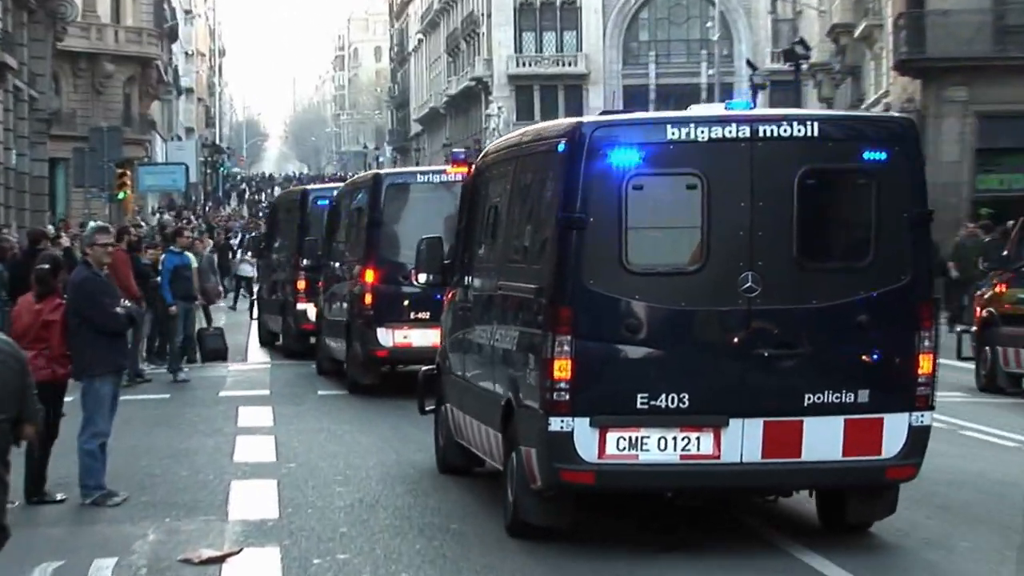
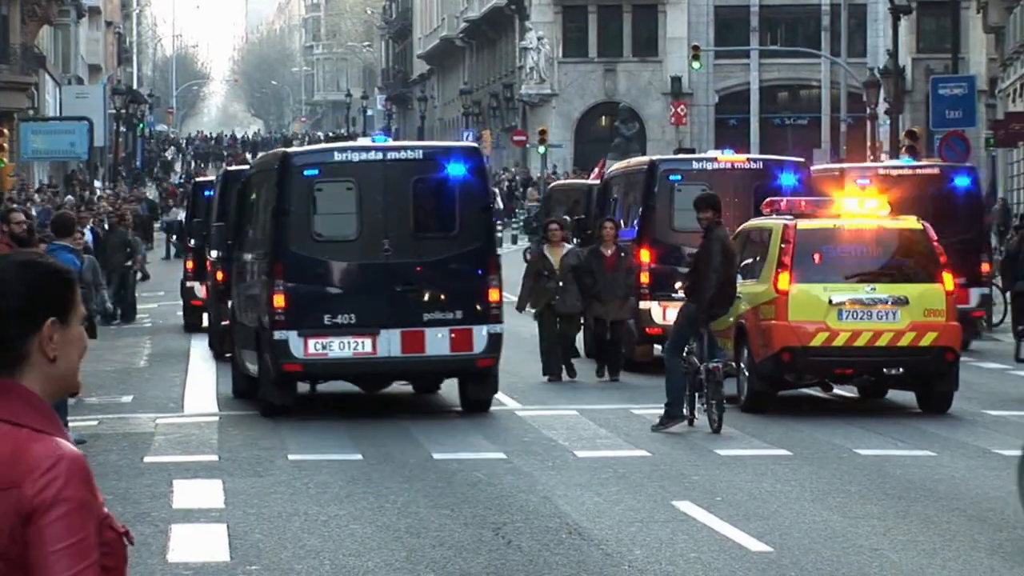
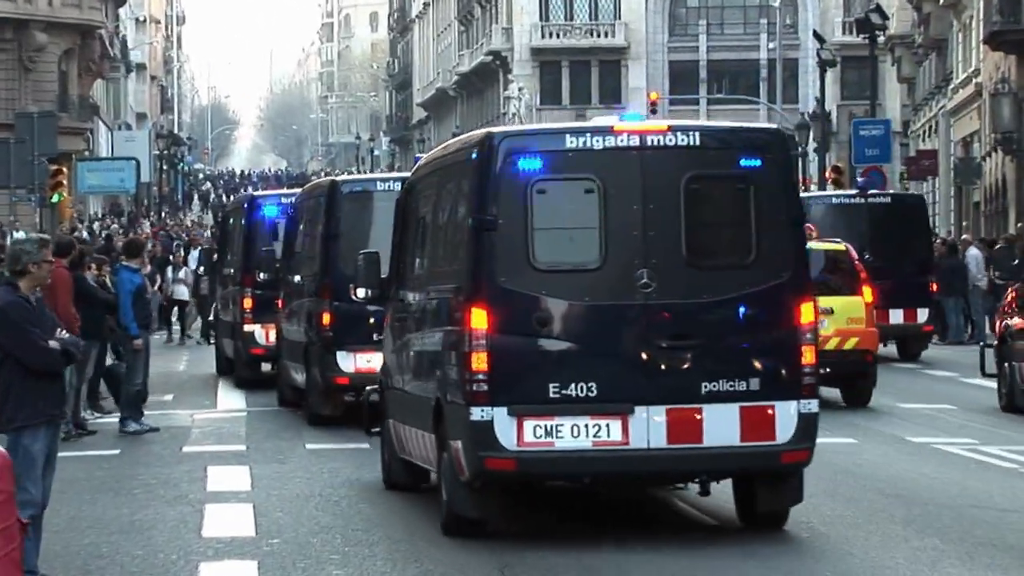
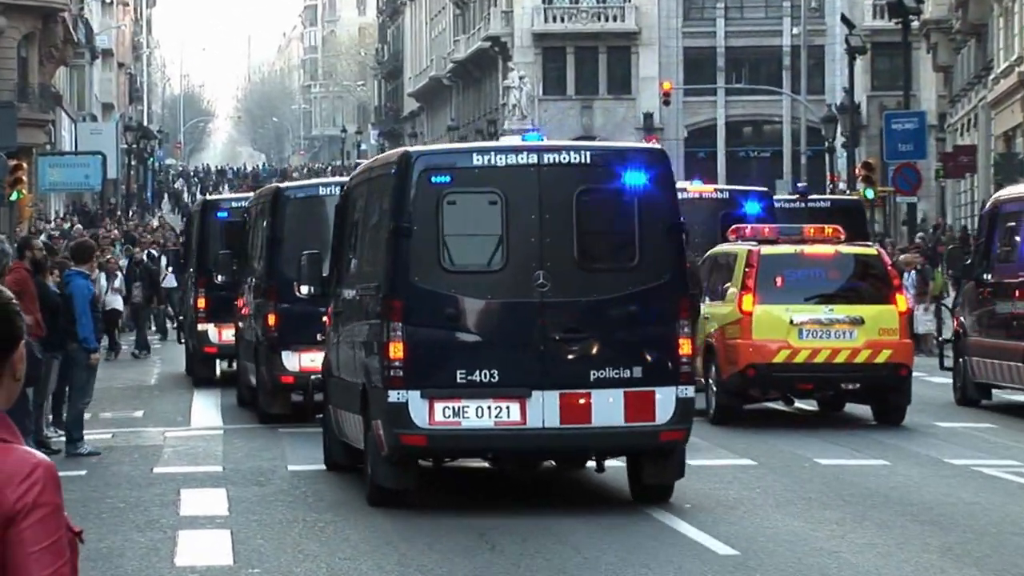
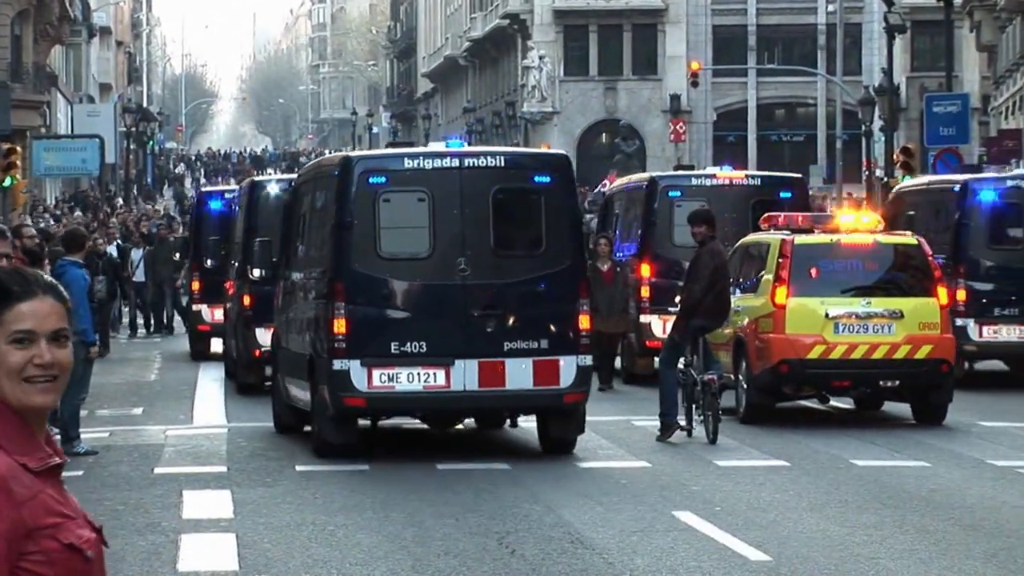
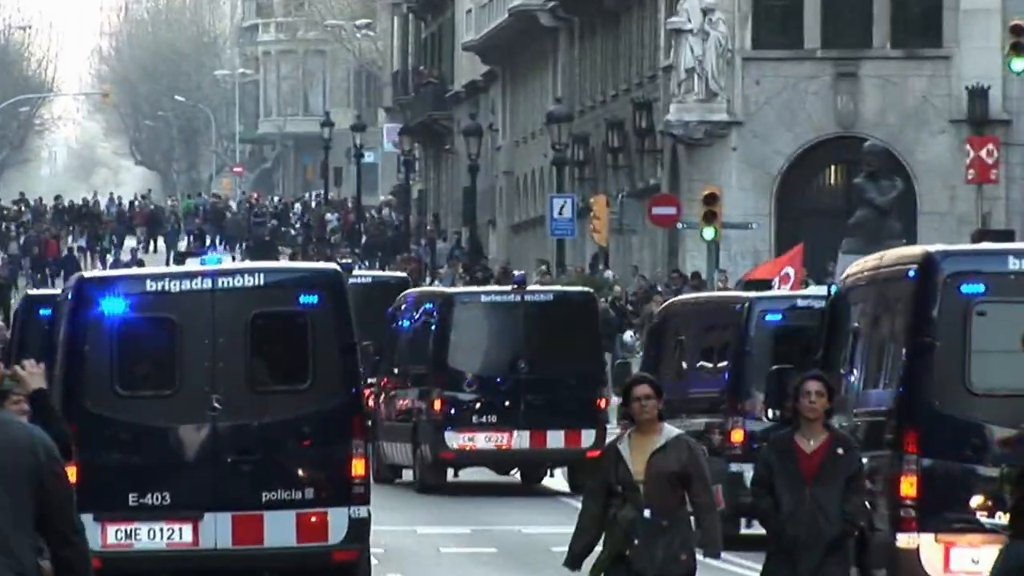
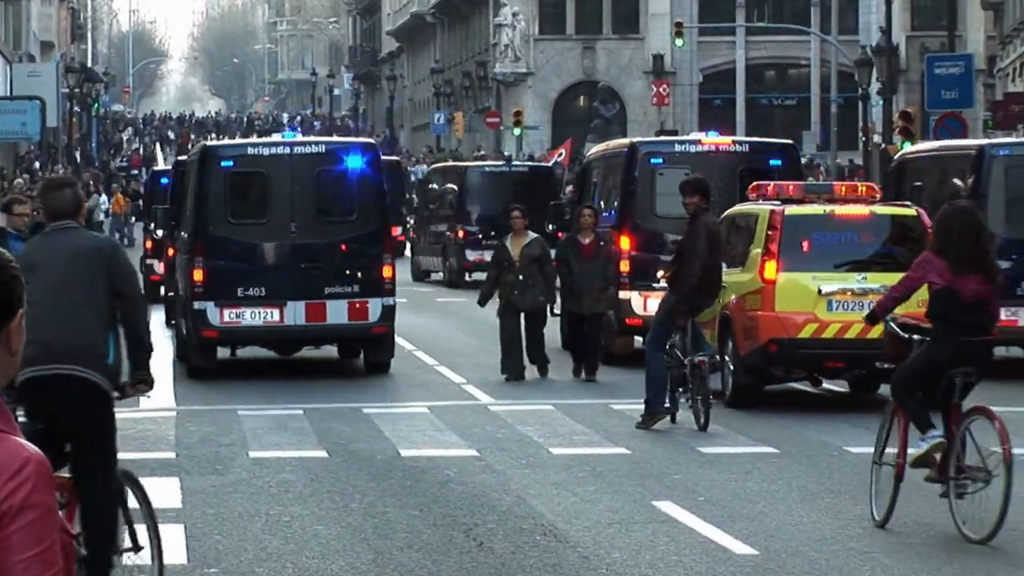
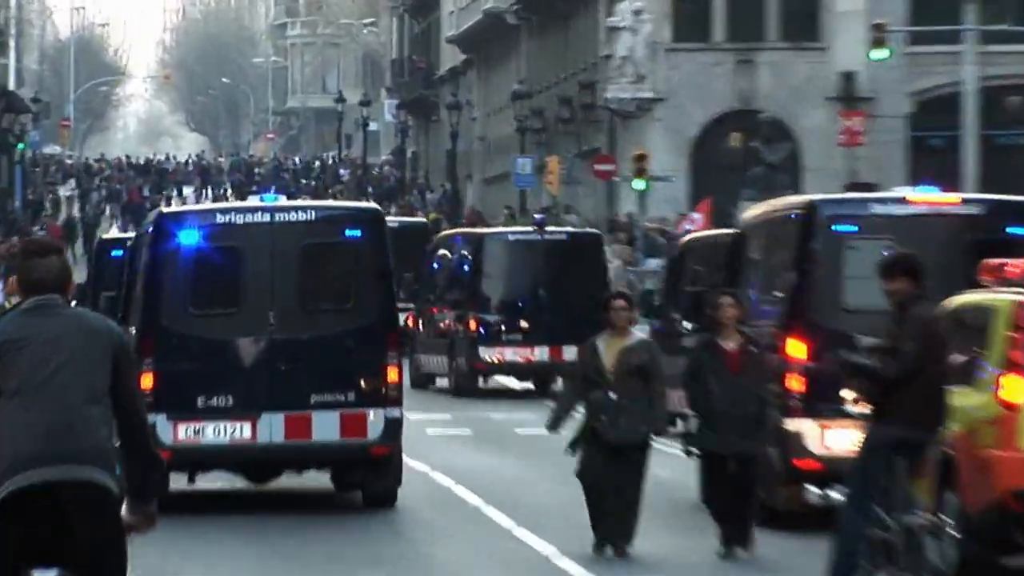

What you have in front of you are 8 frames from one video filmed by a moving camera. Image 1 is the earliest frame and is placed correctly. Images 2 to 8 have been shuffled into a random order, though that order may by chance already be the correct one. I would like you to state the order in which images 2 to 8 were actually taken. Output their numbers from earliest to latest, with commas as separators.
3, 4, 5, 2, 7, 8, 6
